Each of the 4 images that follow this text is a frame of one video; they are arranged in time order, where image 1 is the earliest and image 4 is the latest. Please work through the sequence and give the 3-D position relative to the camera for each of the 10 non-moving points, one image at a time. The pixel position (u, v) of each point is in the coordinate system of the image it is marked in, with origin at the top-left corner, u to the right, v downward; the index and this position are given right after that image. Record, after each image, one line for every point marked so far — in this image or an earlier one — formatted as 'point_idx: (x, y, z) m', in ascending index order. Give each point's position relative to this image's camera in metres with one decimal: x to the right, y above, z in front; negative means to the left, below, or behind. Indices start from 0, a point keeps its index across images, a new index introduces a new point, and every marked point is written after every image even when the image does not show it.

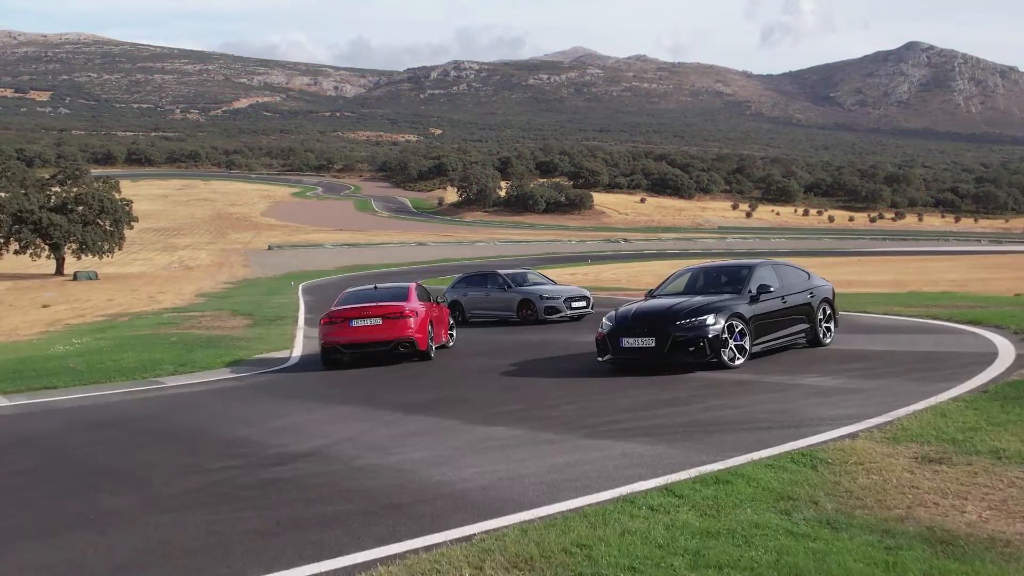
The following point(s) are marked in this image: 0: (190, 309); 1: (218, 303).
0: (-3.5, -0.2, +16.5) m
1: (-3.8, -0.2, +19.4) m
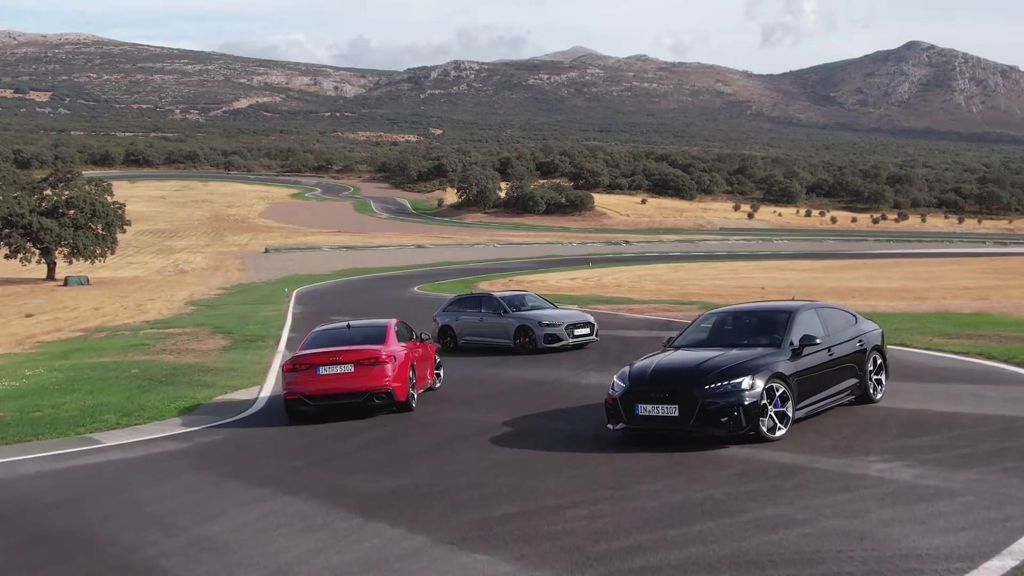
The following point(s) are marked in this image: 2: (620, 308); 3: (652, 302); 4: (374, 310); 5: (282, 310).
0: (-3.5, -0.4, +15.7) m
1: (-3.8, -0.3, +18.6) m
2: (+1.0, -0.2, +14.2) m
3: (+1.6, -0.2, +16.9) m
4: (-1.8, -0.2, +19.1) m
5: (-2.8, -0.3, +19.0) m
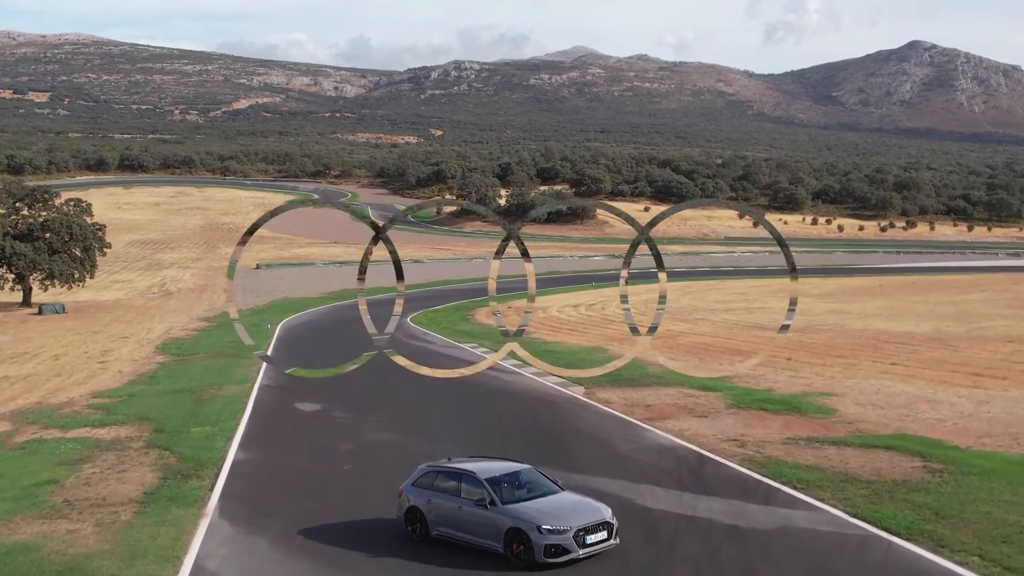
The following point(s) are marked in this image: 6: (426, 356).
0: (-3.5, -1.1, +13.6) m
1: (-3.8, -1.0, +16.5) m
2: (+1.0, -0.9, +12.1) m
3: (+1.5, -0.9, +14.8) m
4: (-1.8, -0.9, +17.1) m
5: (-2.9, -1.0, +17.0) m
6: (-1.1, -0.8, +19.5) m
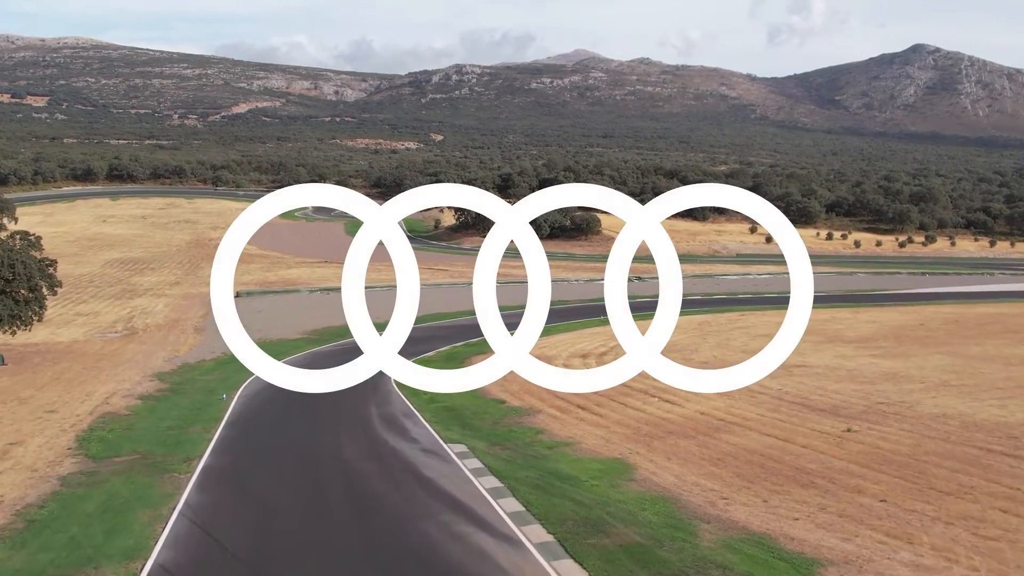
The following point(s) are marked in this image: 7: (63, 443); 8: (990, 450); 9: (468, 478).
0: (-3.5, -2.1, +9.1) m
1: (-3.8, -2.0, +12.1) m
2: (+1.0, -1.9, +7.6) m
3: (+1.5, -1.8, +10.3) m
4: (-1.8, -1.9, +12.6) m
5: (-2.9, -1.9, +12.5) m
6: (-1.1, -1.8, +15.0) m
7: (-5.8, -2.0, +19.8) m
8: (+5.1, -1.7, +16.5) m
9: (-0.4, -1.8, +14.5) m
